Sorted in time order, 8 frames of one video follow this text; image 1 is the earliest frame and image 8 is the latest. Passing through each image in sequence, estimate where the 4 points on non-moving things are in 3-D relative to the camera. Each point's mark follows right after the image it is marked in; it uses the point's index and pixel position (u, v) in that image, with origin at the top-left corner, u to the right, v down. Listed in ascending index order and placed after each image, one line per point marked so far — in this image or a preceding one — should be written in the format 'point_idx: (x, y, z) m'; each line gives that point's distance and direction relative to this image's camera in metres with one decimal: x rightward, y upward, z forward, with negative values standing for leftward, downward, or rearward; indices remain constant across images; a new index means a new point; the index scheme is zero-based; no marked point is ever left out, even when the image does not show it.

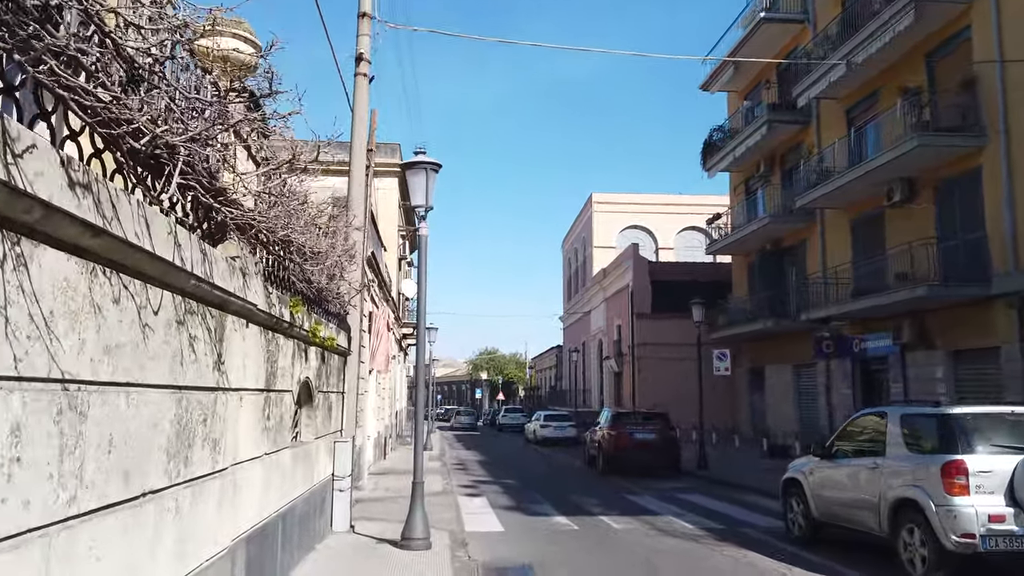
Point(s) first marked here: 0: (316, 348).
0: (-2.0, -0.6, +7.7) m
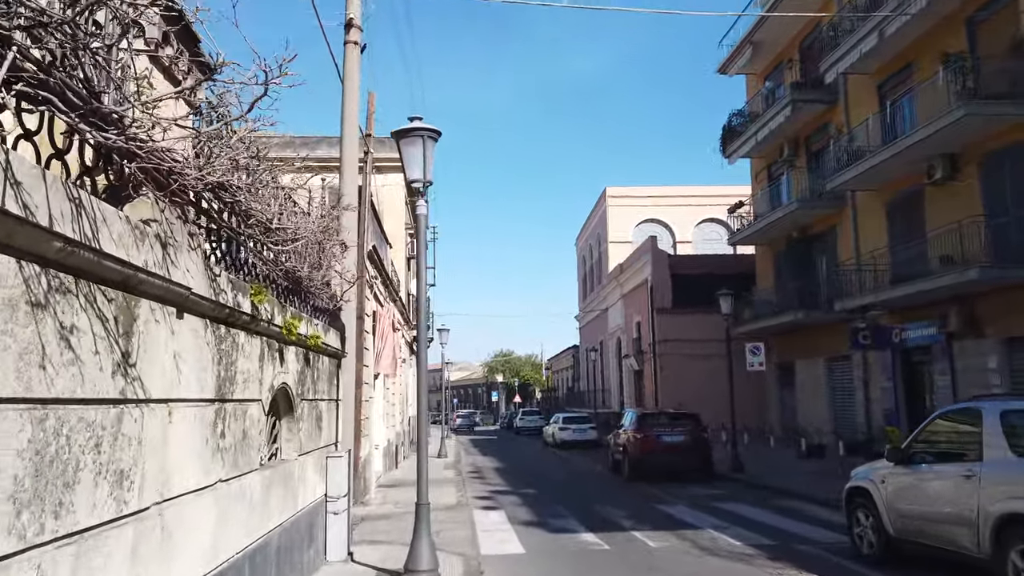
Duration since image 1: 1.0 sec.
0: (-1.8, -0.5, +6.5) m
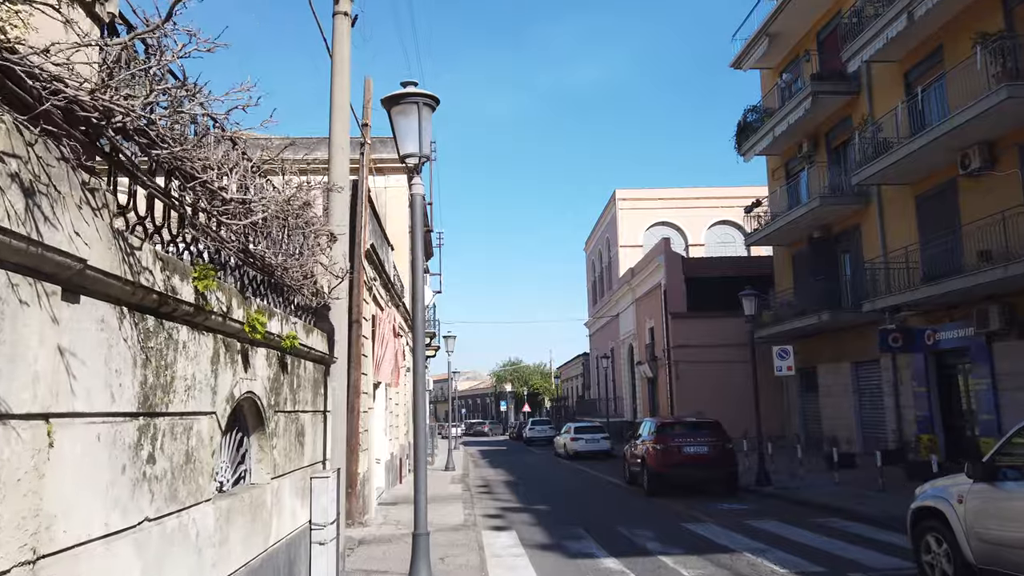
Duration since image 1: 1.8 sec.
0: (-1.7, -0.4, +5.5) m
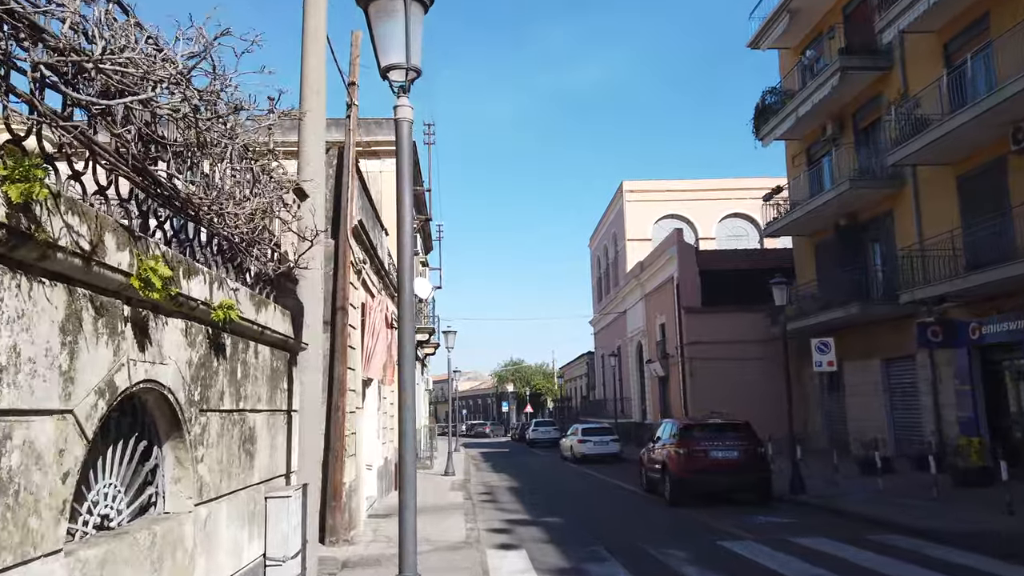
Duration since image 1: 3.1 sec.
0: (-1.6, -0.2, +3.9) m
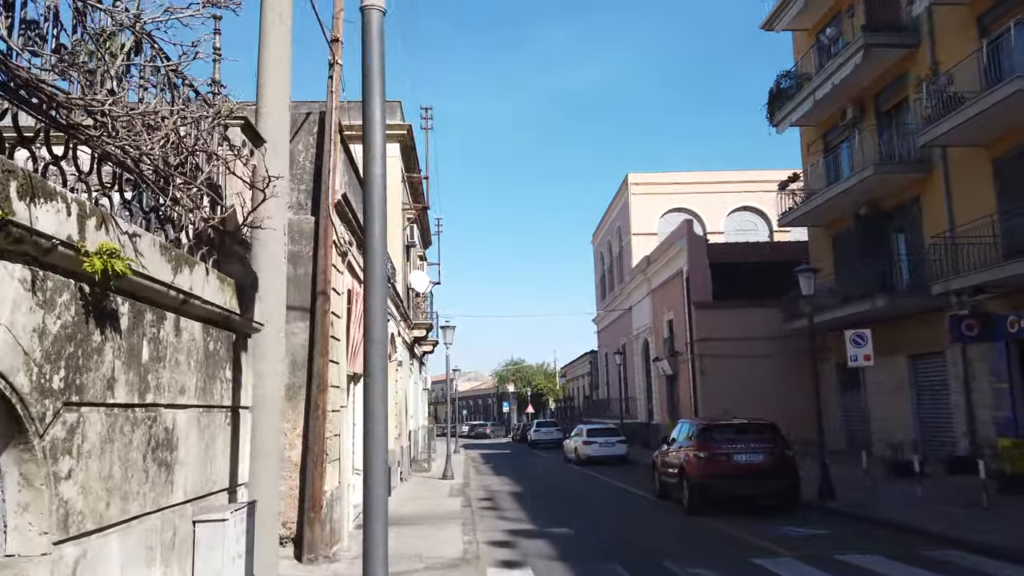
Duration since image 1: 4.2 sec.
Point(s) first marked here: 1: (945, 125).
0: (-1.6, 0.0, +2.7) m
1: (+9.2, +3.5, +16.3) m
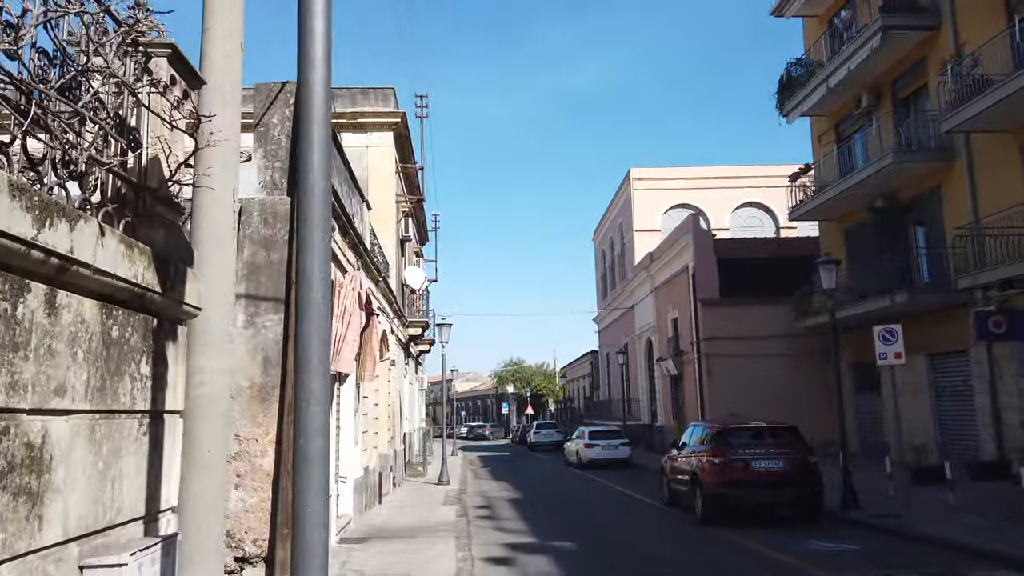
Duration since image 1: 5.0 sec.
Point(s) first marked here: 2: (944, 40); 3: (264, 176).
0: (-1.6, +0.2, +1.7) m
1: (+9.2, +3.6, +15.4) m
2: (+10.0, +5.7, +17.9) m
3: (-2.8, +1.3, +8.7) m
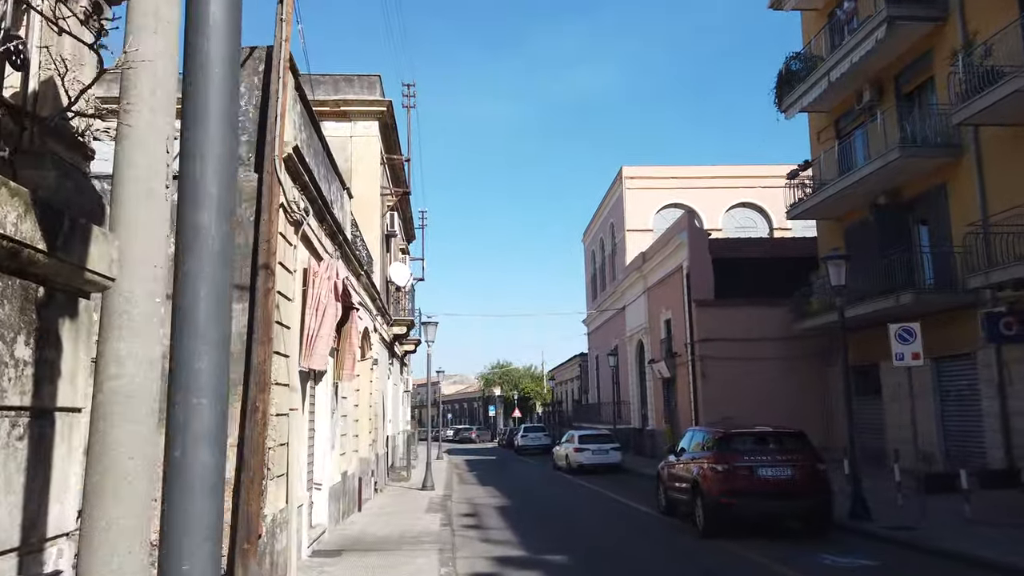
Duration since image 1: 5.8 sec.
0: (-1.6, +0.3, +0.8) m
1: (+9.0, +3.6, +14.7) m
2: (+9.8, +5.7, +17.2) m
3: (-2.9, +1.4, +7.9) m
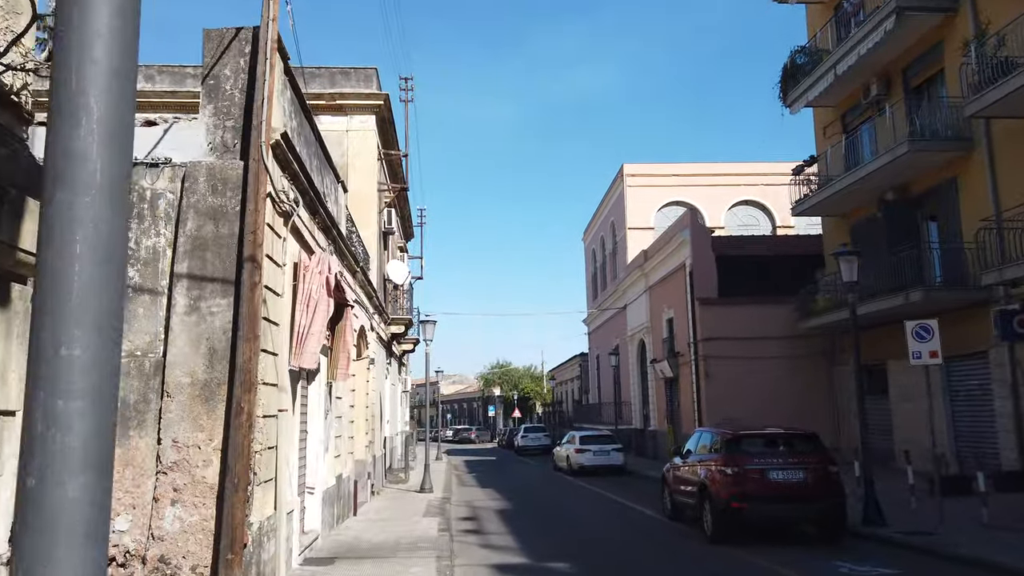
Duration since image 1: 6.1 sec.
0: (-1.5, +0.4, +0.4) m
1: (+9.0, +3.6, +14.3) m
2: (+9.8, +5.8, +16.8) m
3: (-2.9, +1.5, +7.4) m
